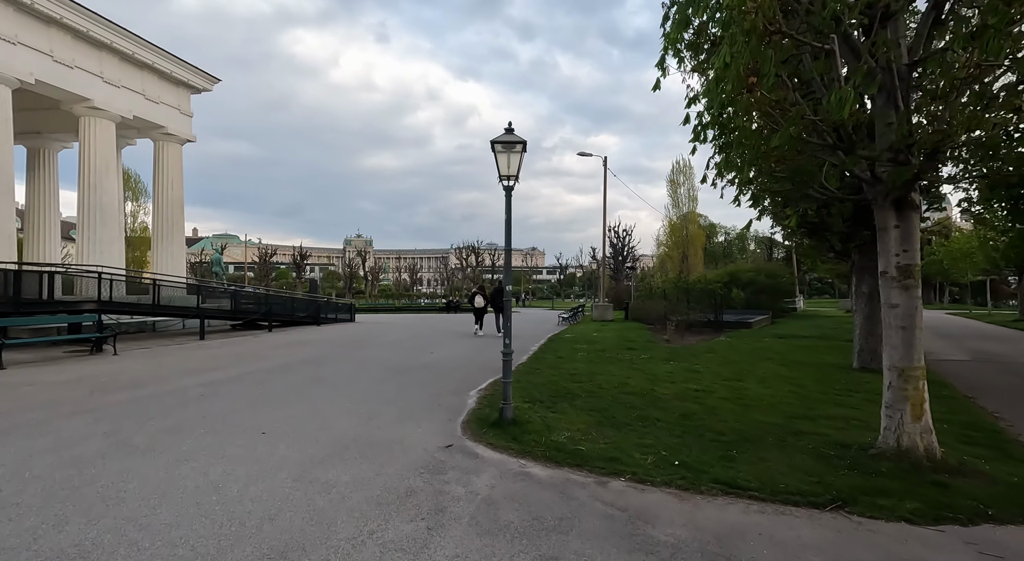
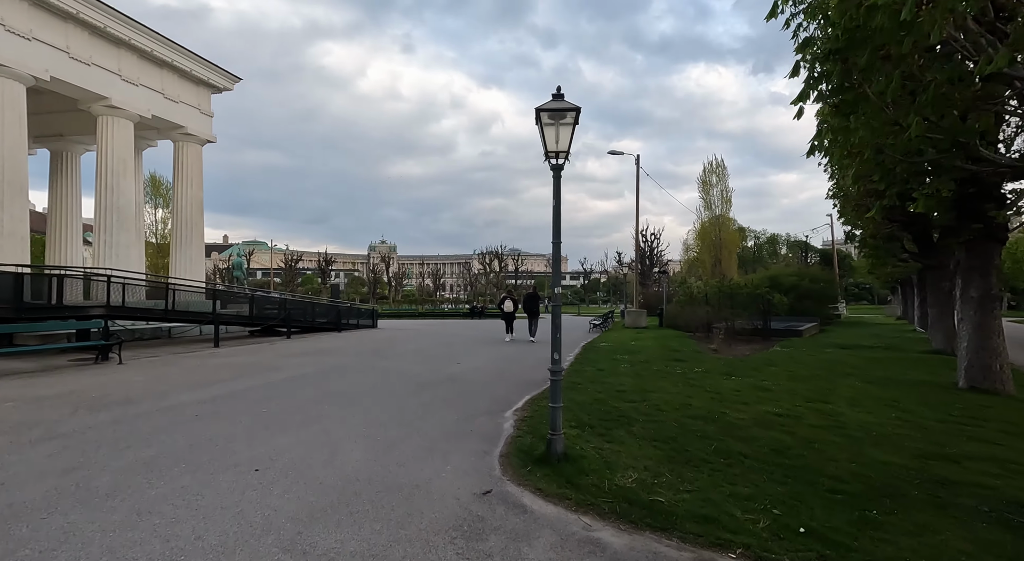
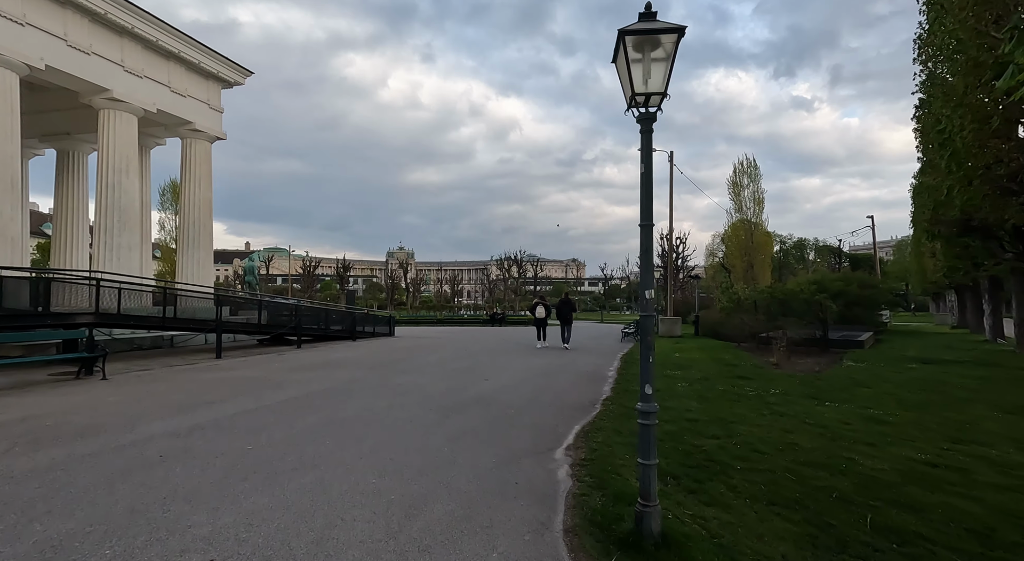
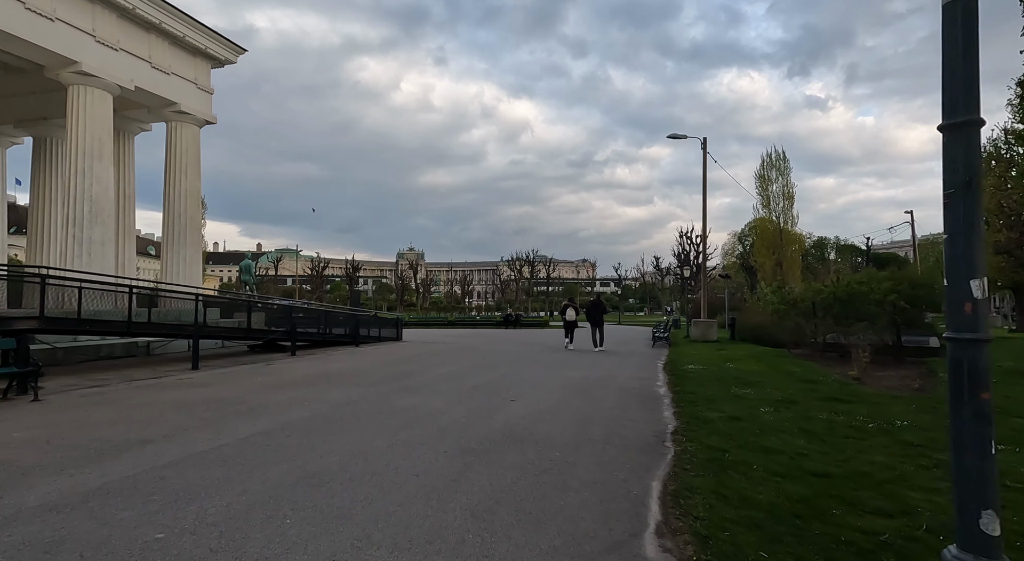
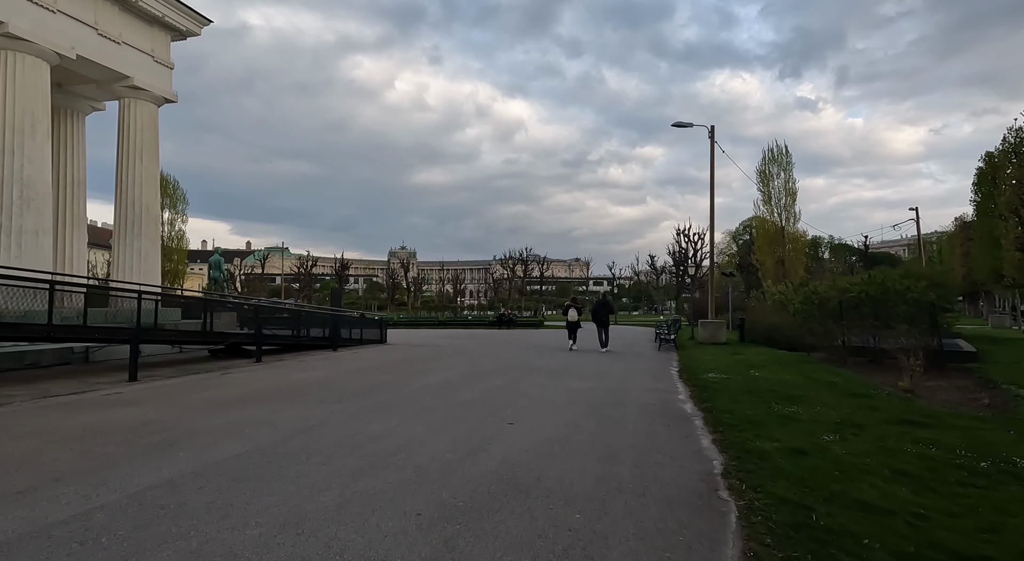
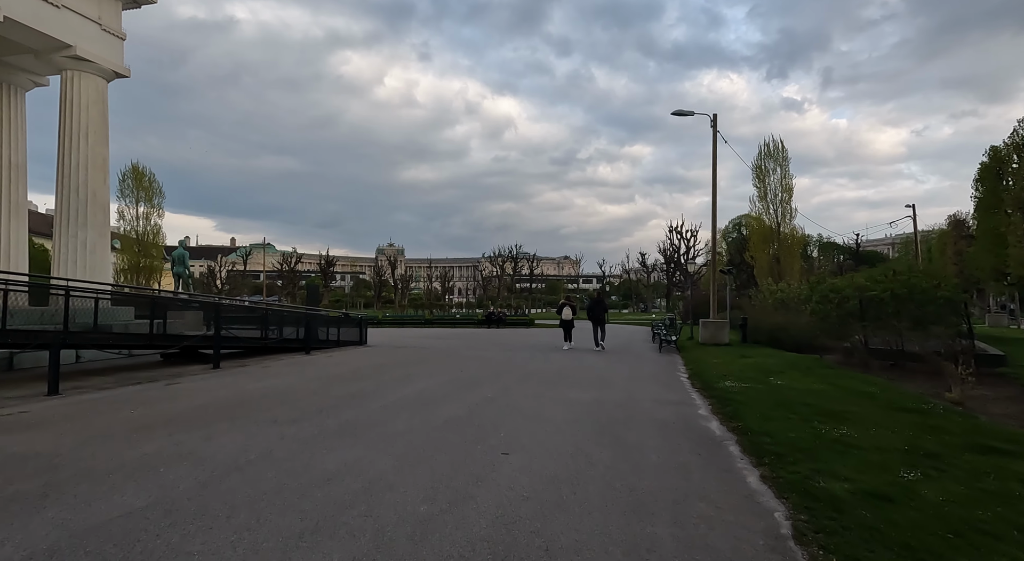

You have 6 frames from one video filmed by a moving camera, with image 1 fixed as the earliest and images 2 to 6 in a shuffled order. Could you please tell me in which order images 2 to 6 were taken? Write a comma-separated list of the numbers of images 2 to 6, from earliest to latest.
2, 3, 4, 5, 6
